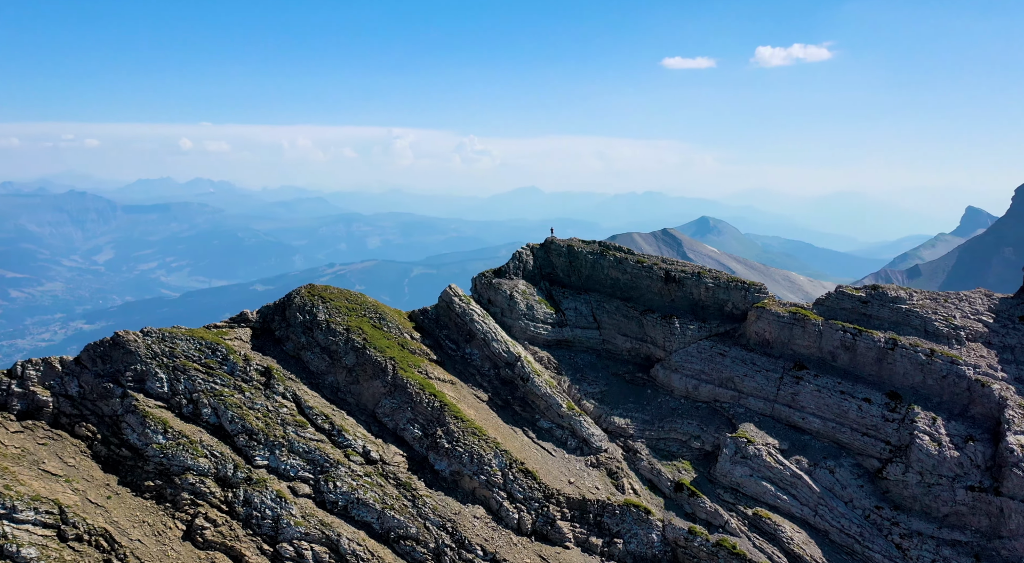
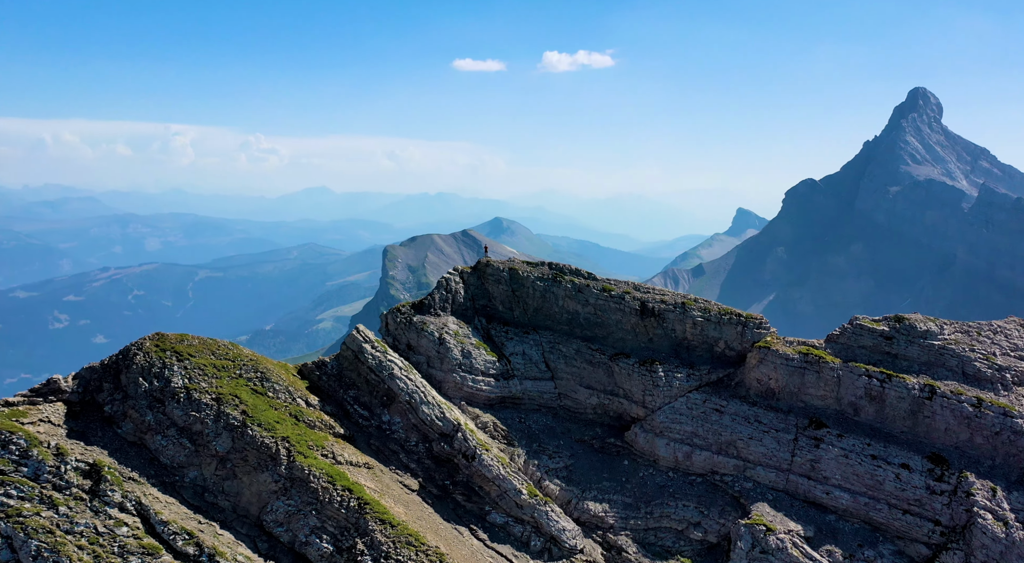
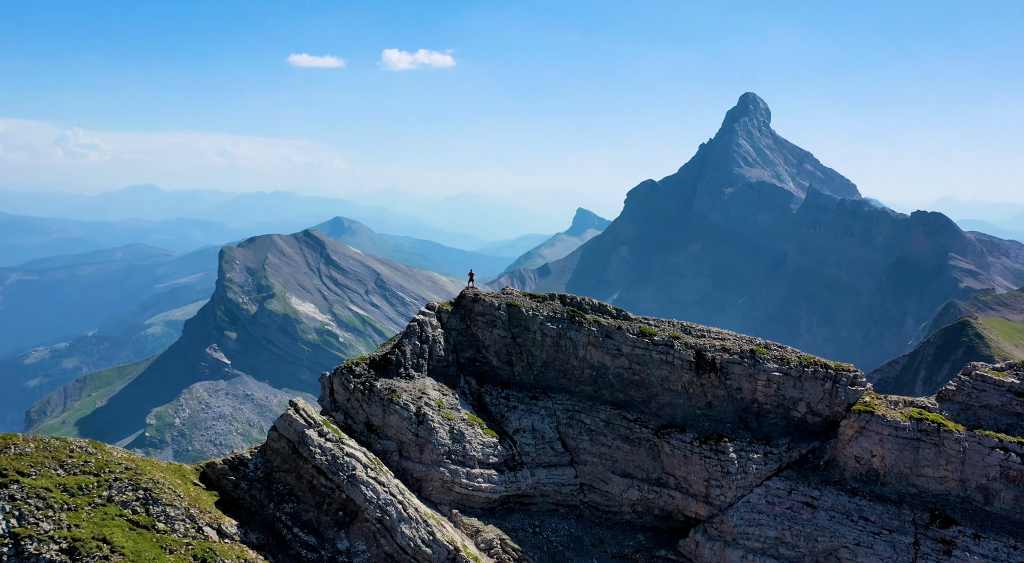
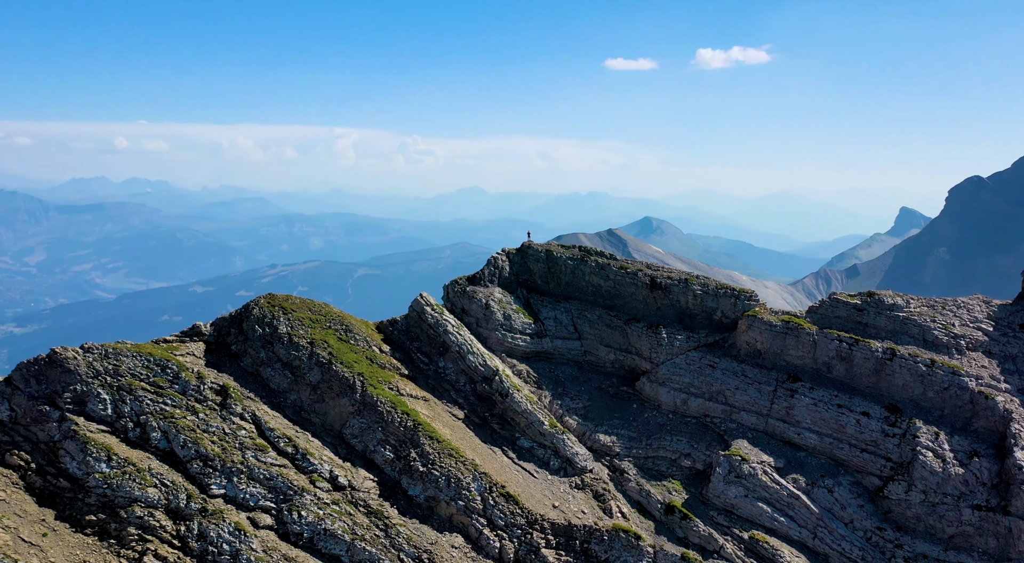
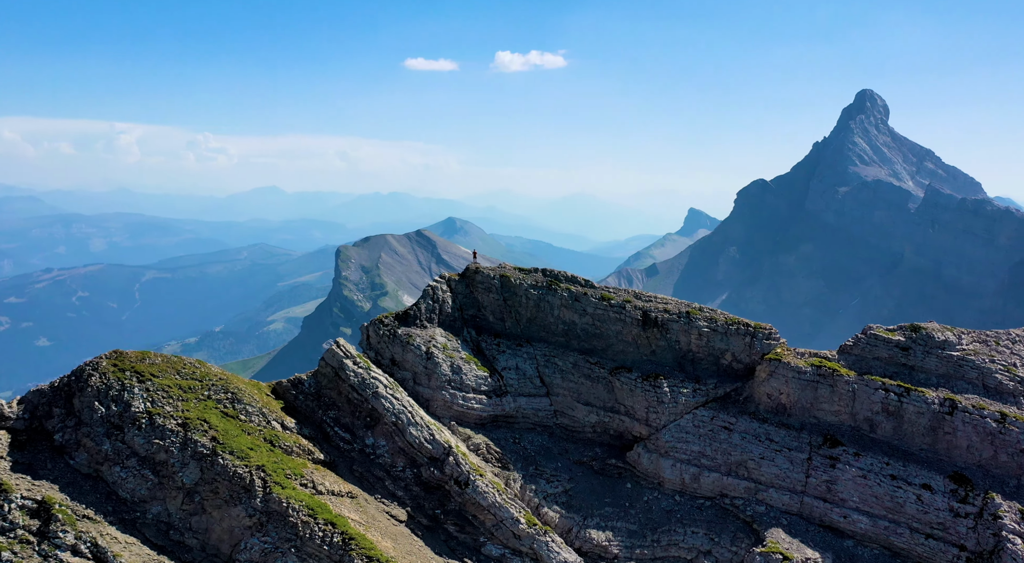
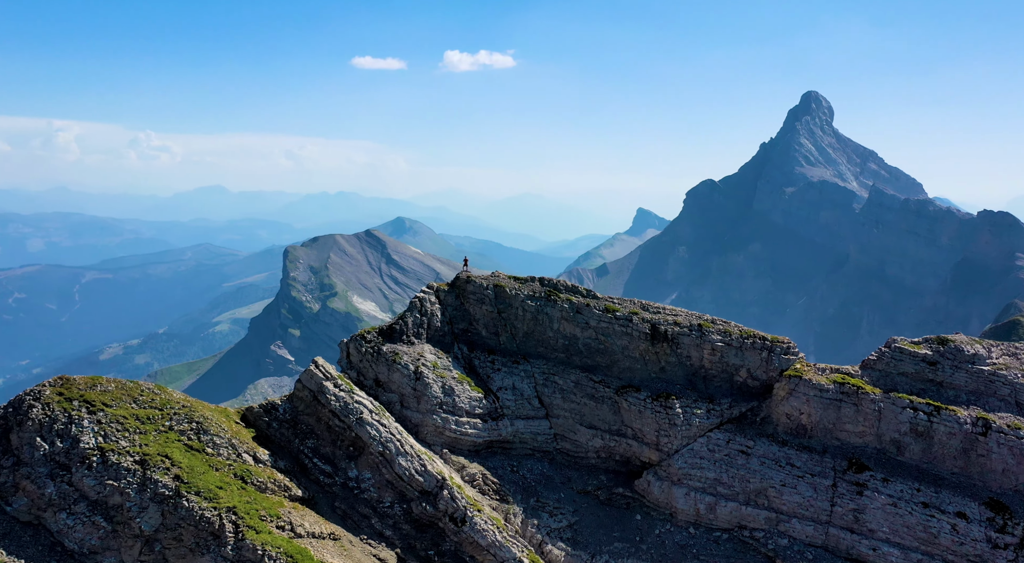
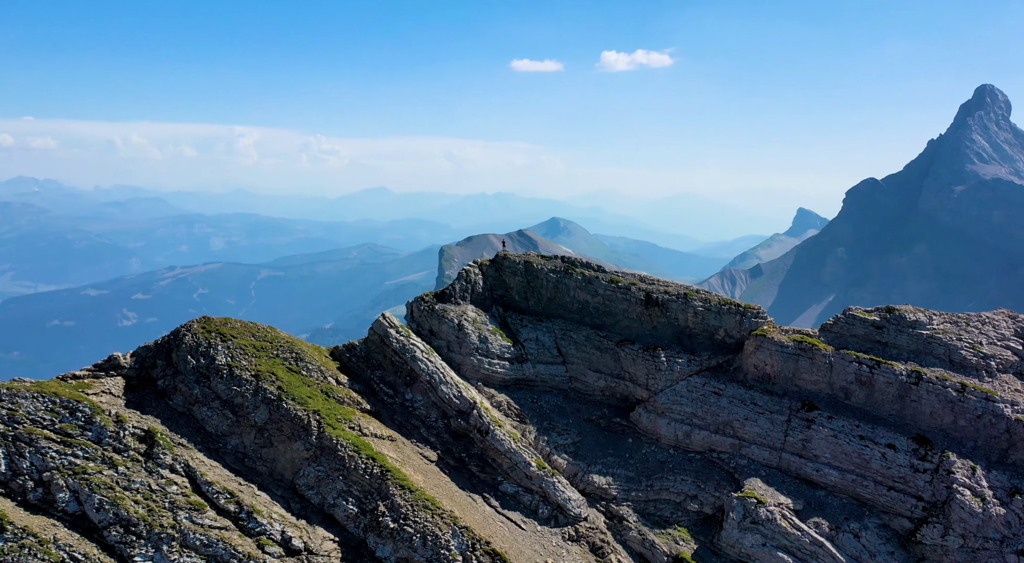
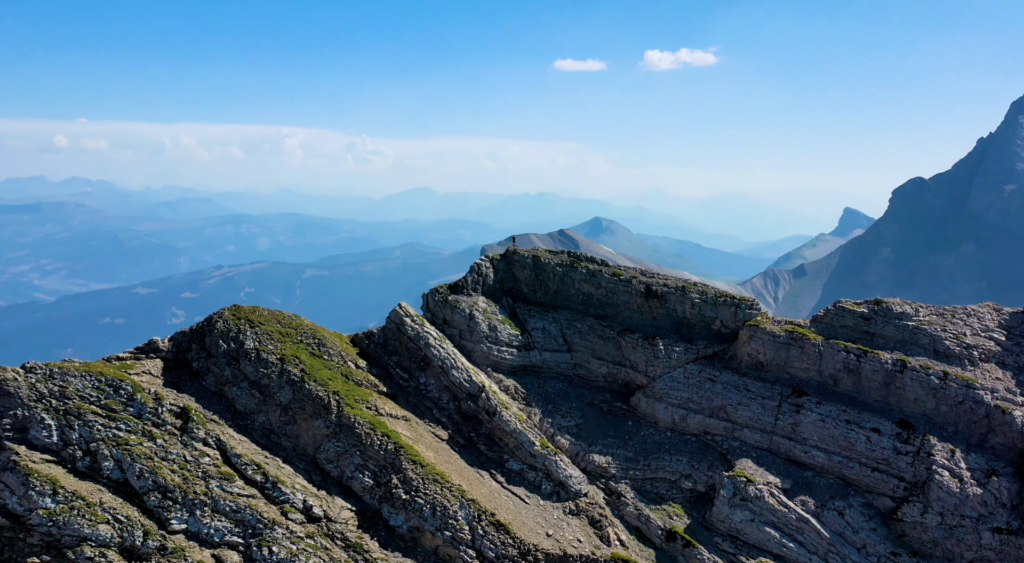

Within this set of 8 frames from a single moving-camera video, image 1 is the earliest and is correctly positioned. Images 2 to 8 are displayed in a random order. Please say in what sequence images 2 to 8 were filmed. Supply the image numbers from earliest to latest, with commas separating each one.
4, 8, 7, 2, 5, 6, 3
